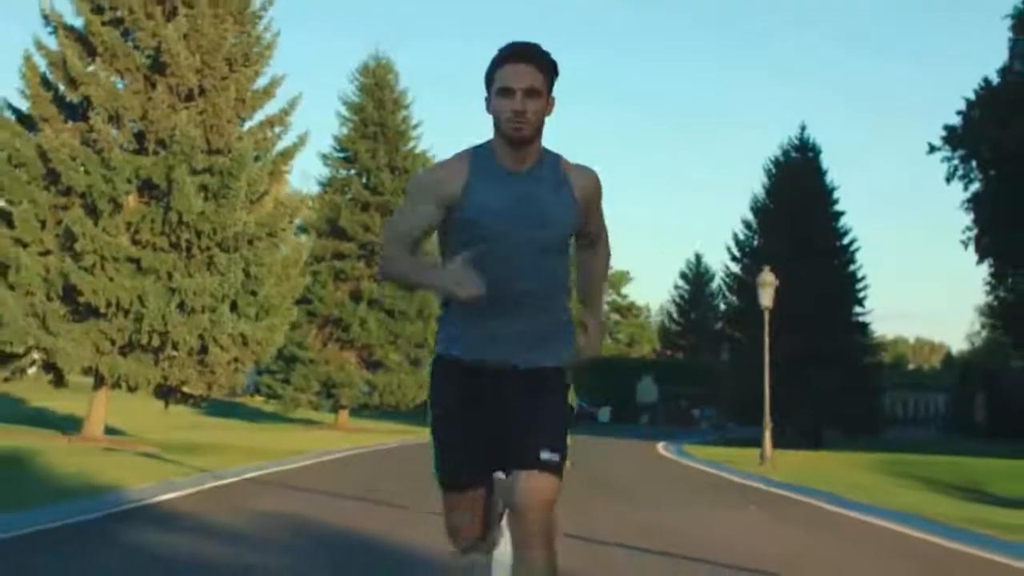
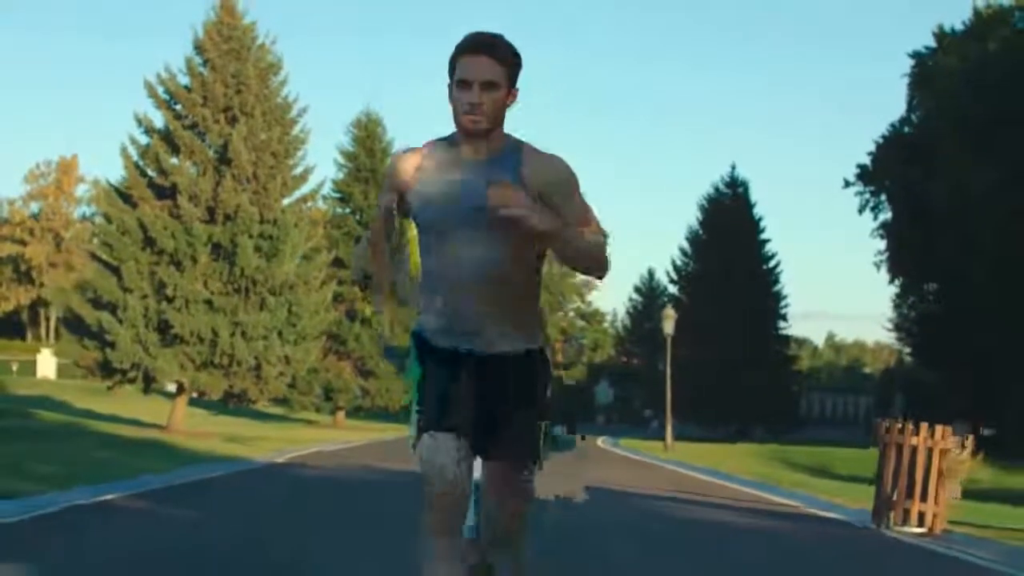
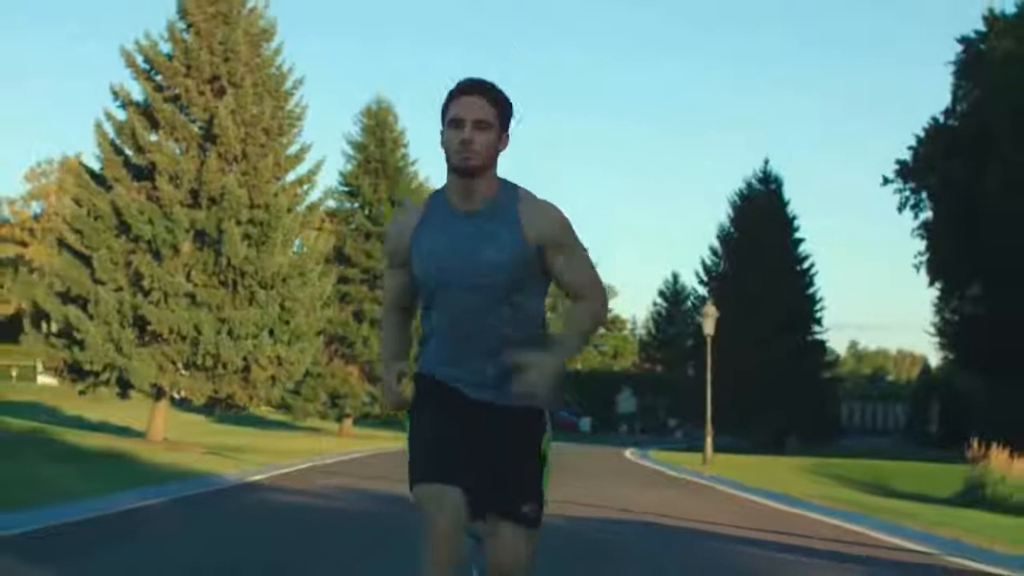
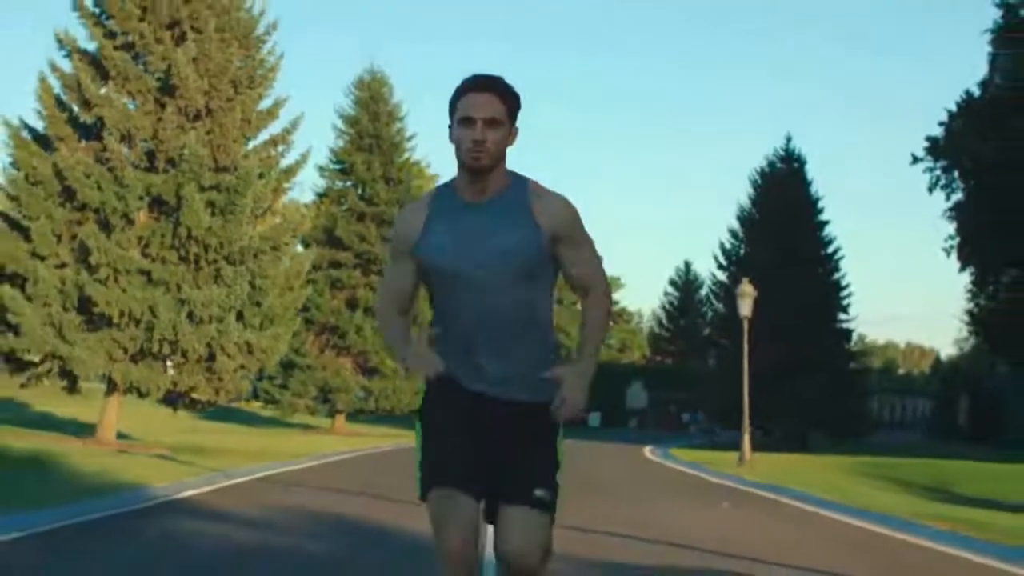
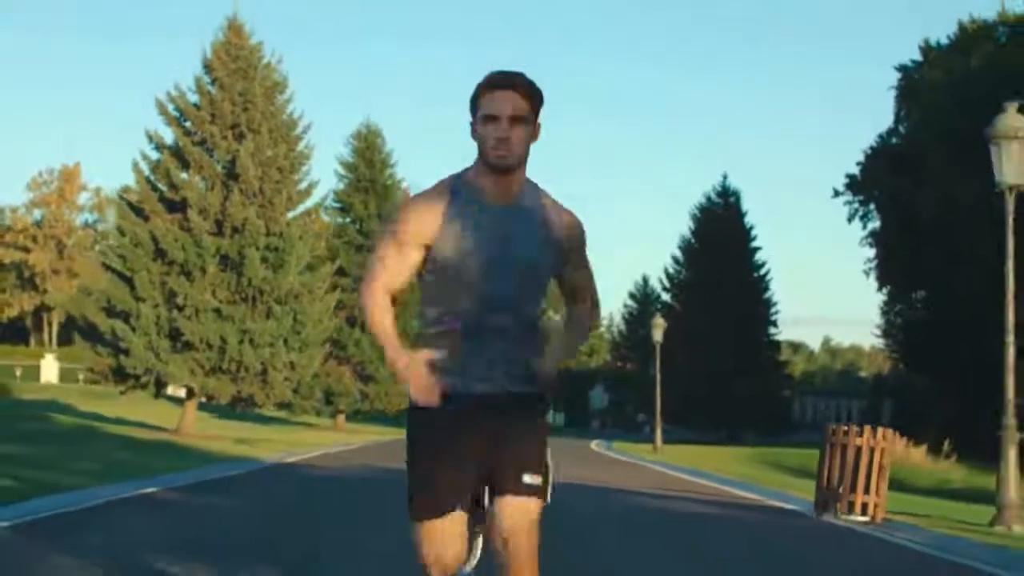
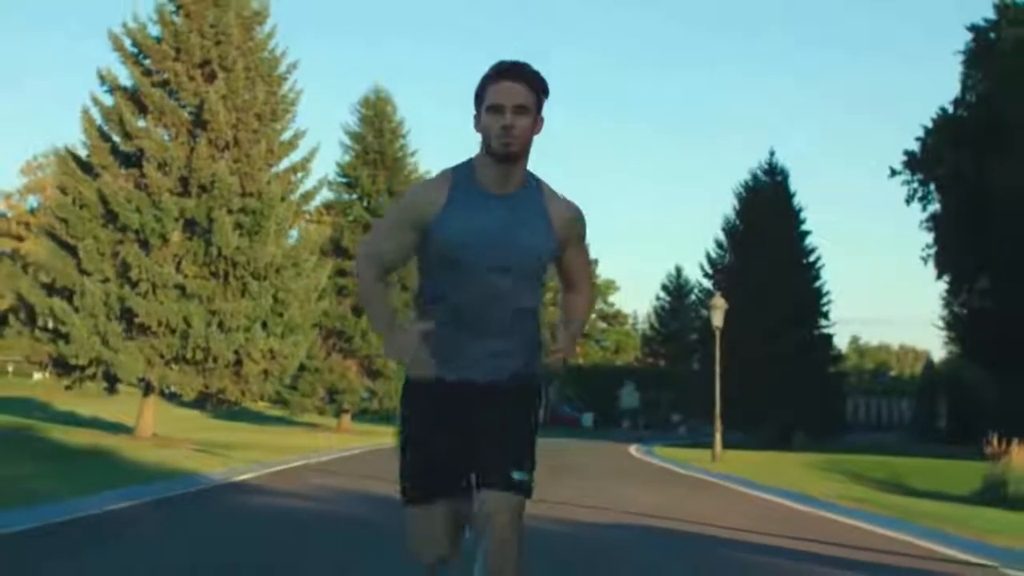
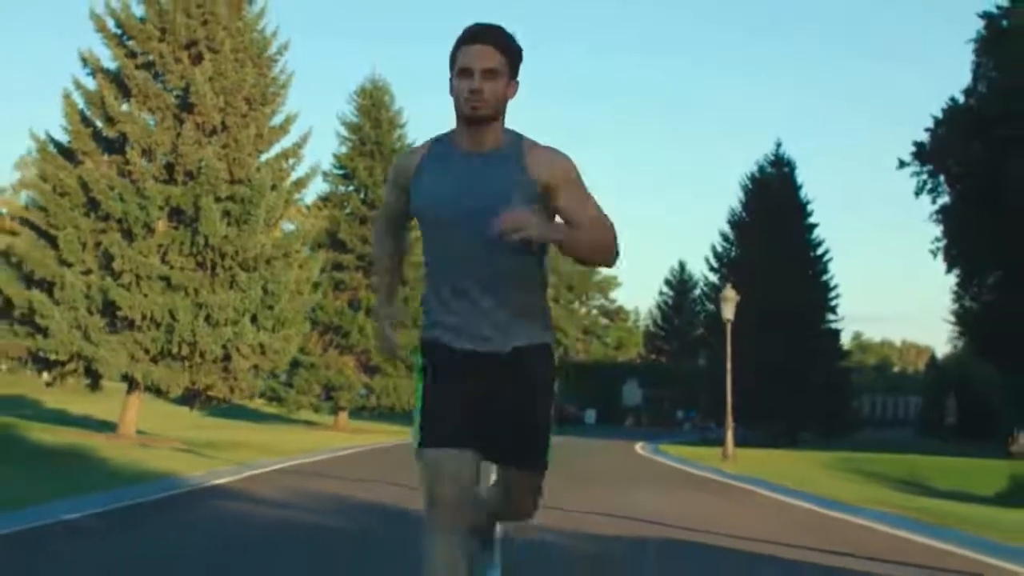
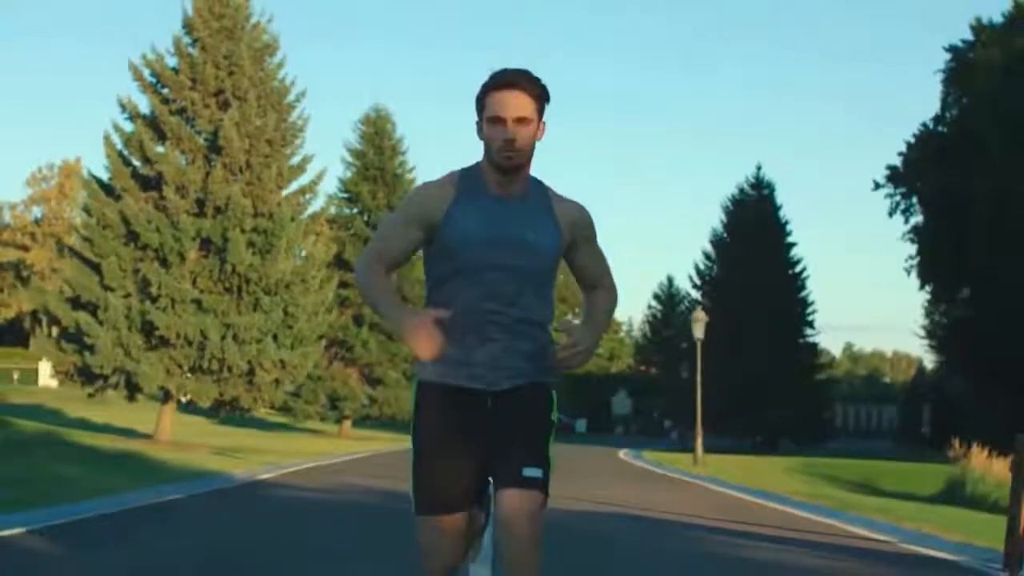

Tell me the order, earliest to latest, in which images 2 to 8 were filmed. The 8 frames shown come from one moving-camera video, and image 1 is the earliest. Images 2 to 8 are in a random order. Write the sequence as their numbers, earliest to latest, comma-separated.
4, 7, 6, 3, 8, 2, 5
